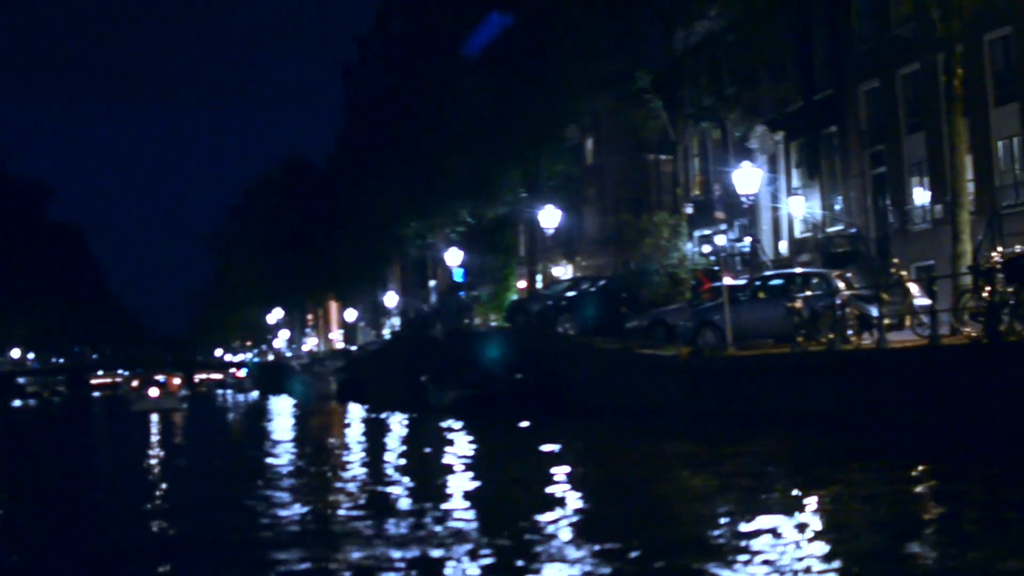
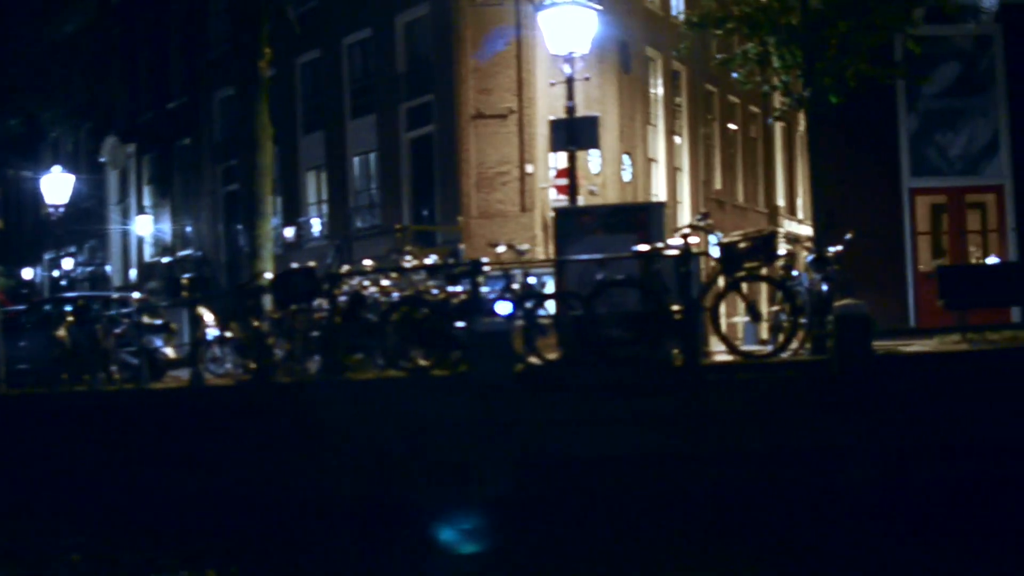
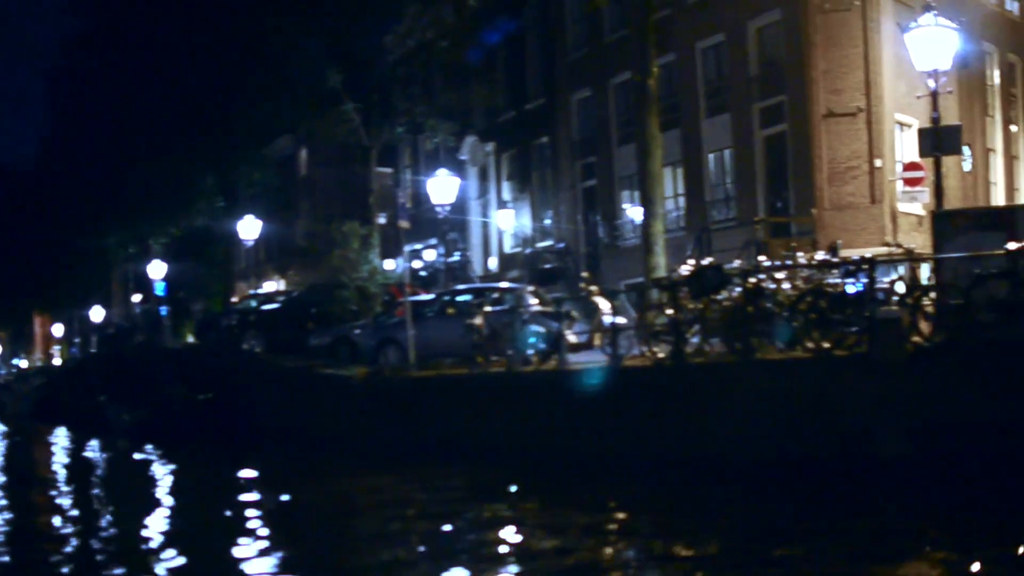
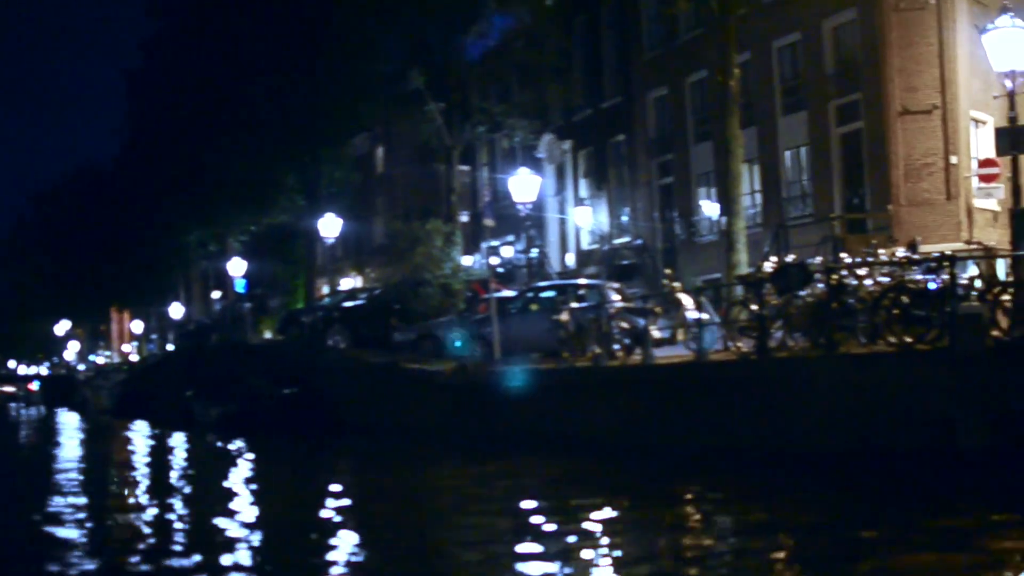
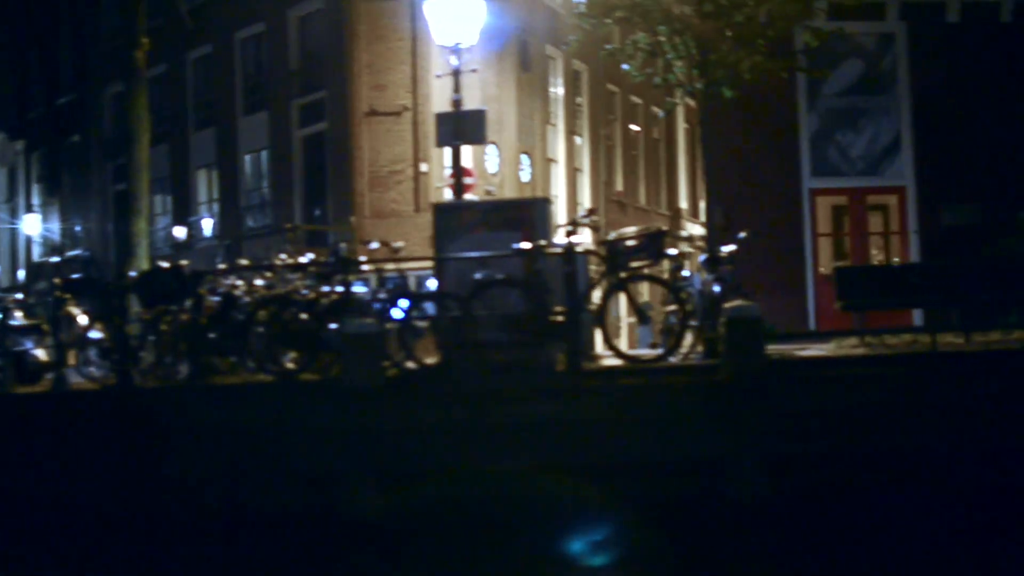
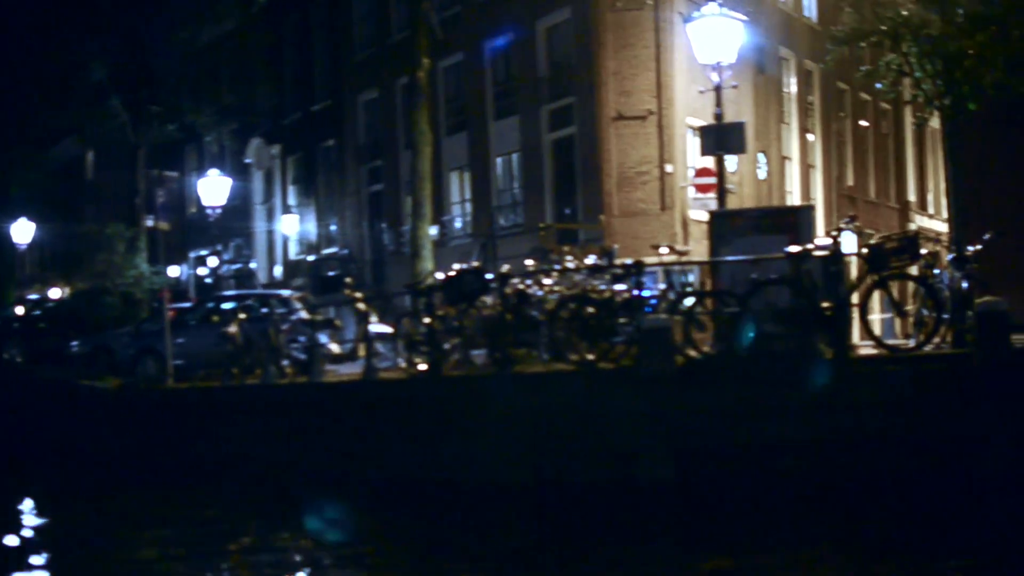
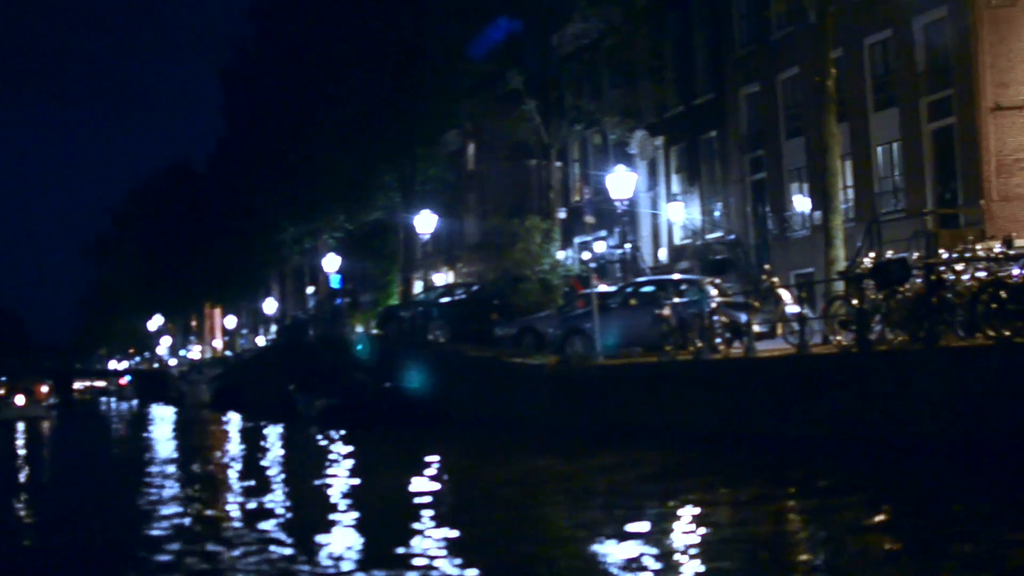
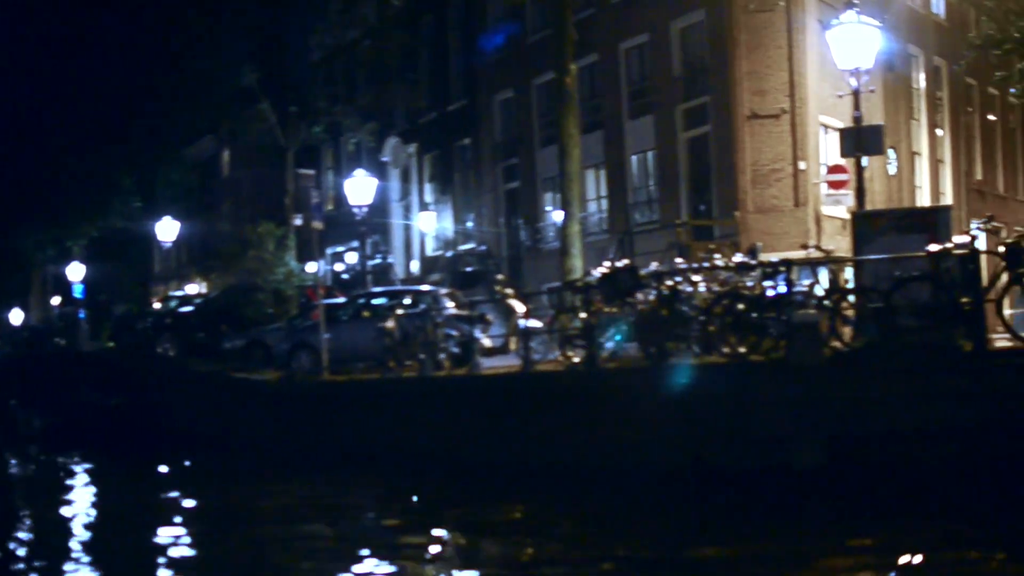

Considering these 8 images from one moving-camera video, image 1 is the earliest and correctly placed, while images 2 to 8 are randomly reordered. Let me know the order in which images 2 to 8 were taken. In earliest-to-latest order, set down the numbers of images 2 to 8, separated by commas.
7, 4, 3, 8, 6, 2, 5
